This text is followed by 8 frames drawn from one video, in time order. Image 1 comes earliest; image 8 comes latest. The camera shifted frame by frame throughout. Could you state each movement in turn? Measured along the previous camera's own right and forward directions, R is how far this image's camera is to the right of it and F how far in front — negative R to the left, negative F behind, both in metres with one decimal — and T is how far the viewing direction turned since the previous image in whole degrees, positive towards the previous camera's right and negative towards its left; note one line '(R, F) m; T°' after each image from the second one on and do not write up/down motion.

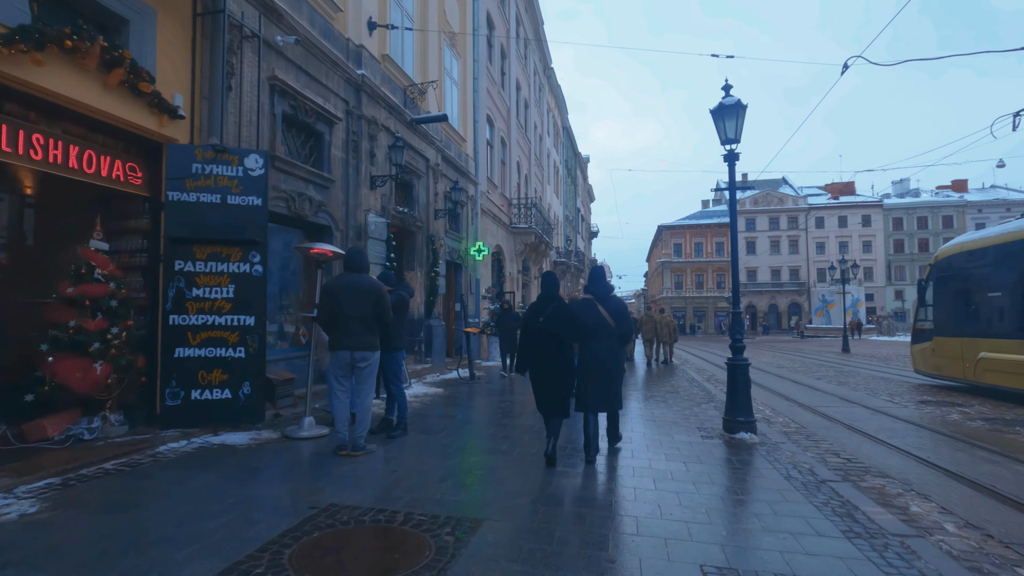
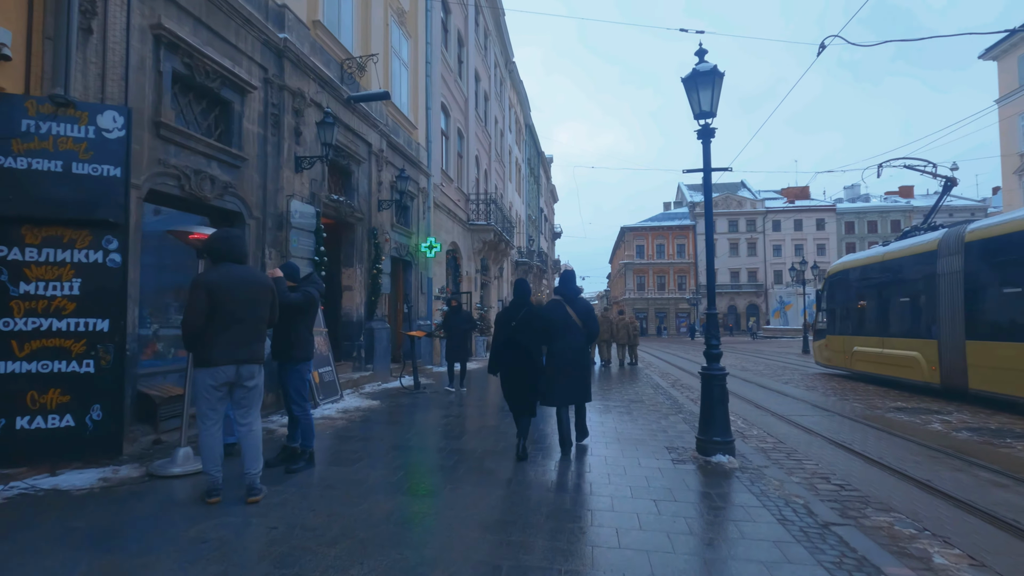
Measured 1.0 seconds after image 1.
(+0.3, +1.1) m; +4°
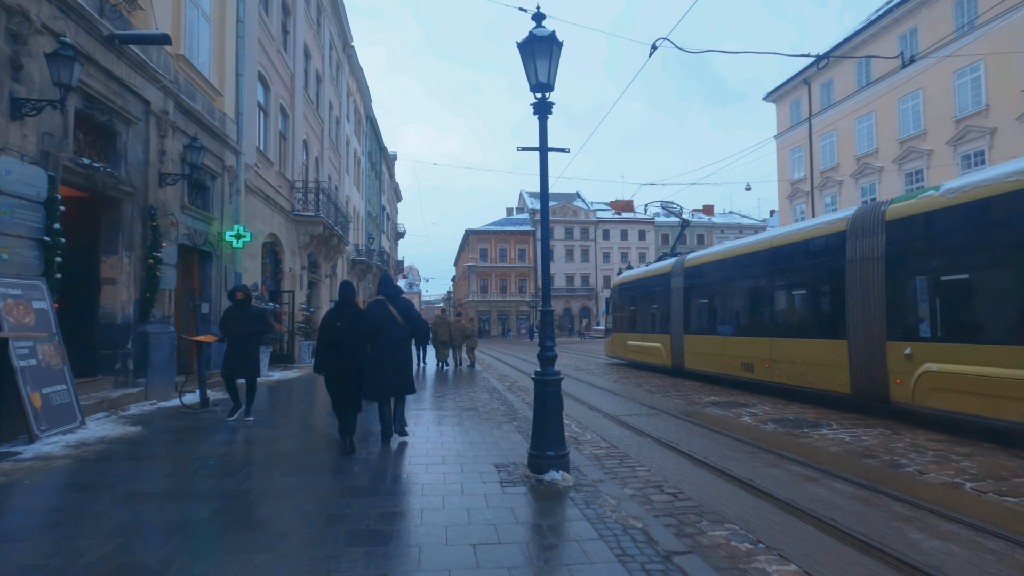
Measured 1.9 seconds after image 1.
(+0.4, +1.0) m; +16°
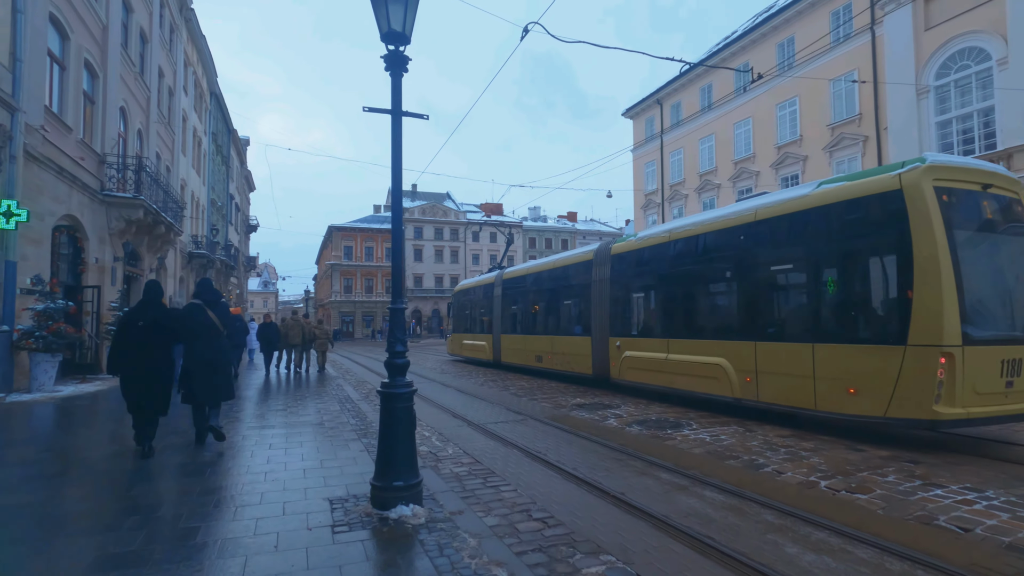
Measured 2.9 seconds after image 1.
(+0.2, +0.8) m; +14°
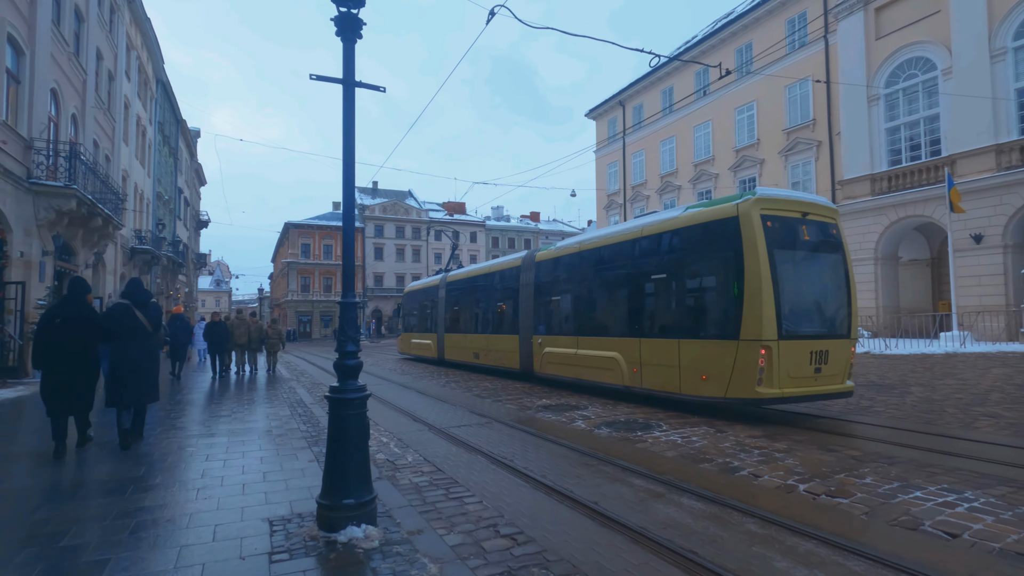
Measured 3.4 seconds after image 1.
(0.0, +0.4) m; +4°
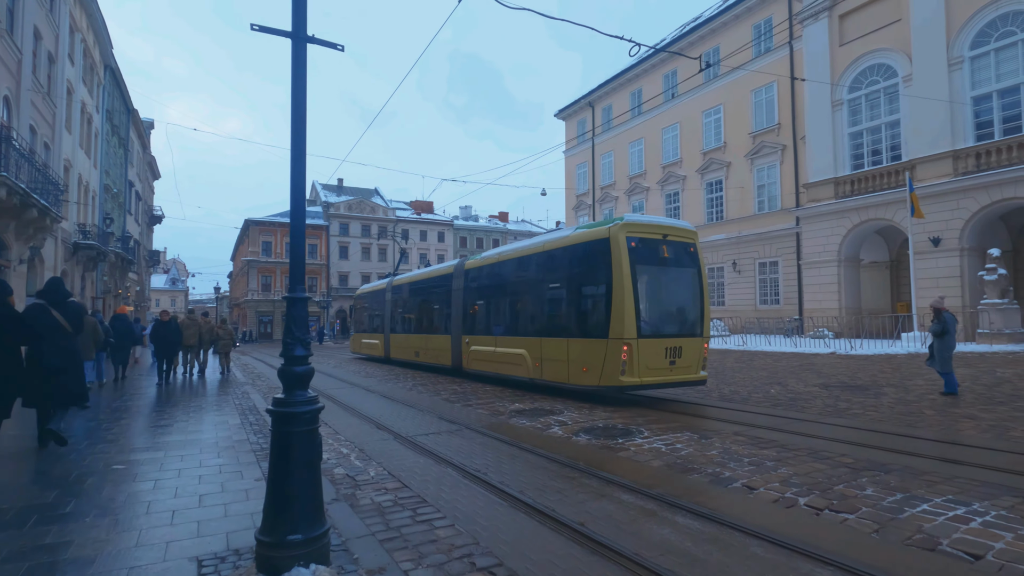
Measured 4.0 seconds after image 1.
(-0.1, +0.5) m; +3°
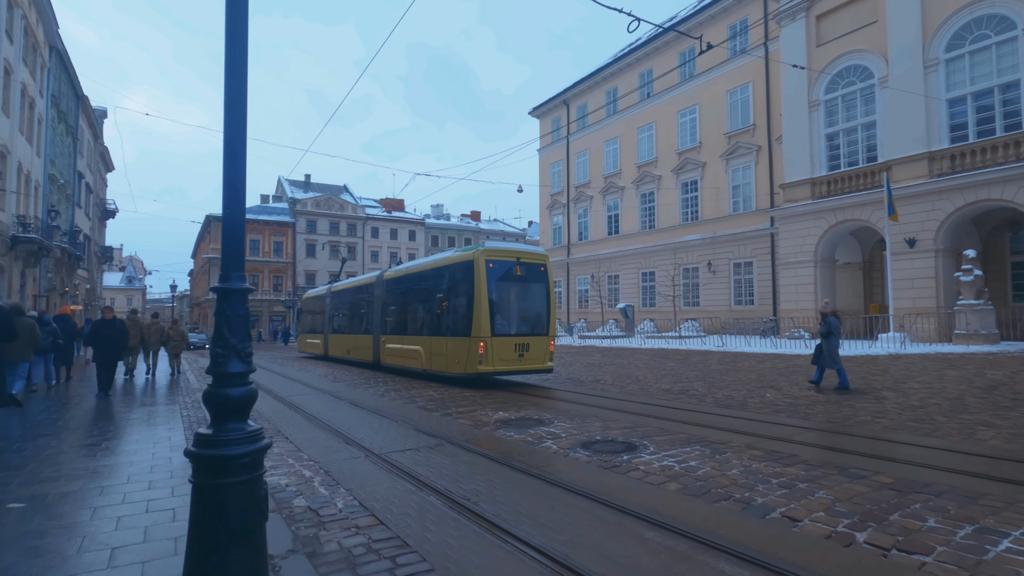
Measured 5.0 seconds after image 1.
(-0.2, +0.9) m; +3°
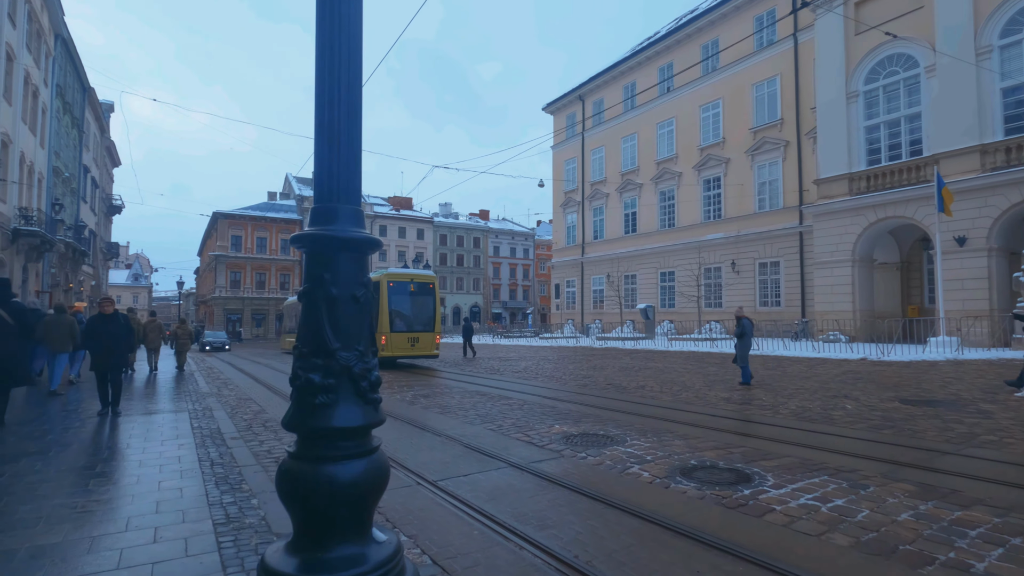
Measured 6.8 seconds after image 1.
(-0.8, +1.2) m; 0°
